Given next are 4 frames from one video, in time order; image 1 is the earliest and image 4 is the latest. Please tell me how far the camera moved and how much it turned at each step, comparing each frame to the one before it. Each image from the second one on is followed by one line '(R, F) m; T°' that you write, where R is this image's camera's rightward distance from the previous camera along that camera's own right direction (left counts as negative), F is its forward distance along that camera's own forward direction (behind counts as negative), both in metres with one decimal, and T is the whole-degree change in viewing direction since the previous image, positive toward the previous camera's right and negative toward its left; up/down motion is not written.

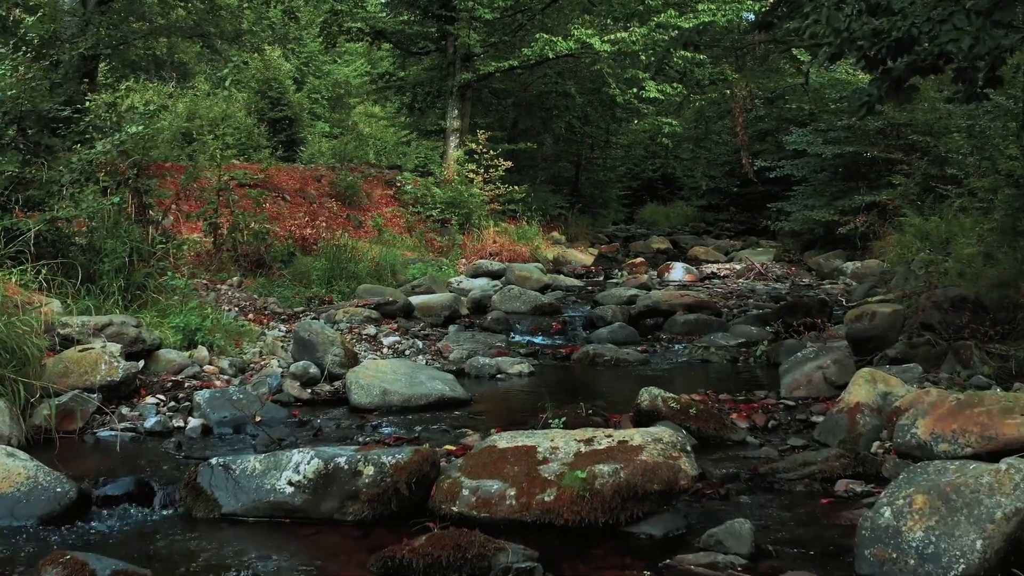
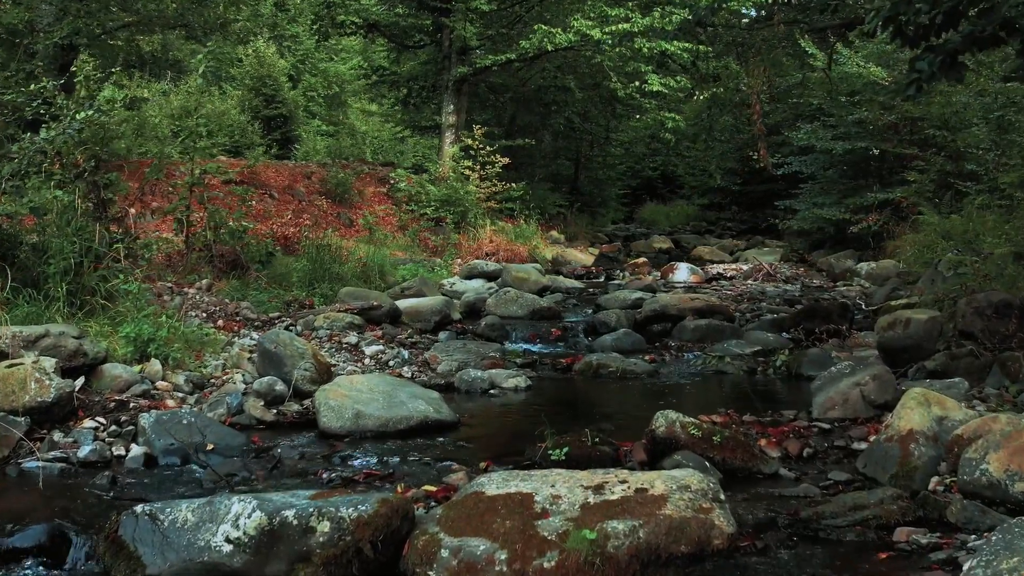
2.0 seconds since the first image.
(0.0, +0.8) m; 0°
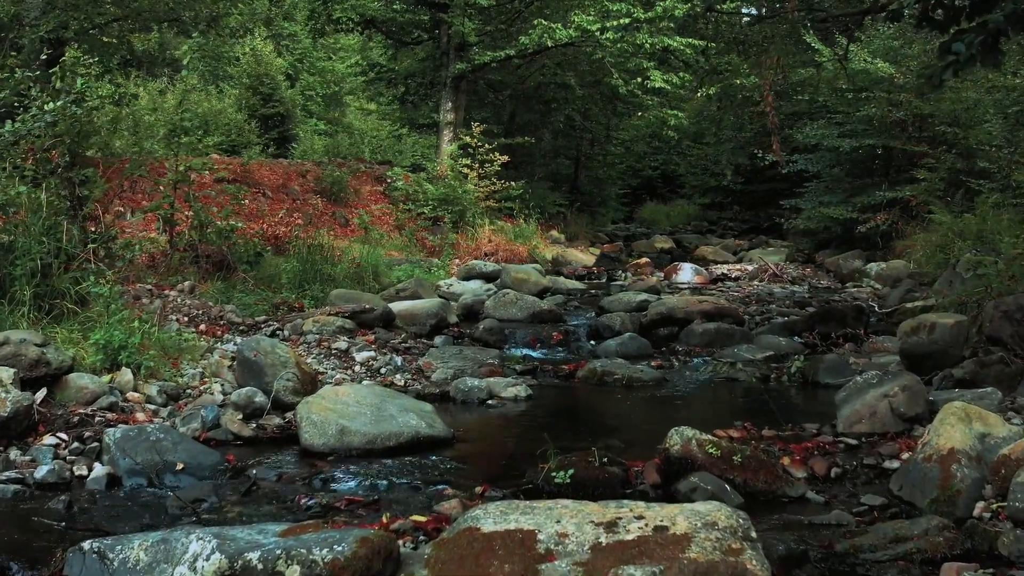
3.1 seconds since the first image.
(0.0, +0.4) m; 0°
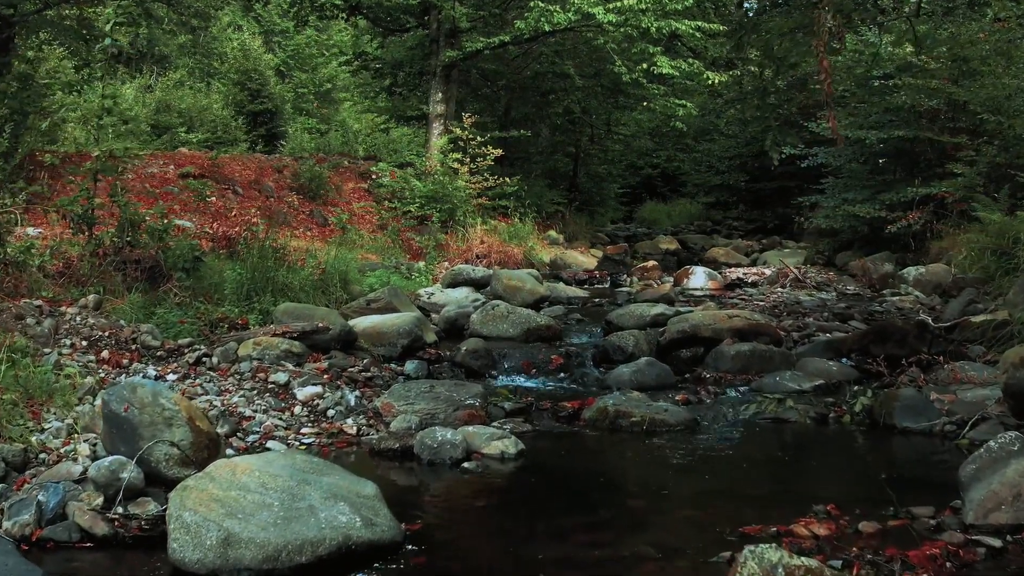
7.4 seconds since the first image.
(+0.1, +1.6) m; 0°
